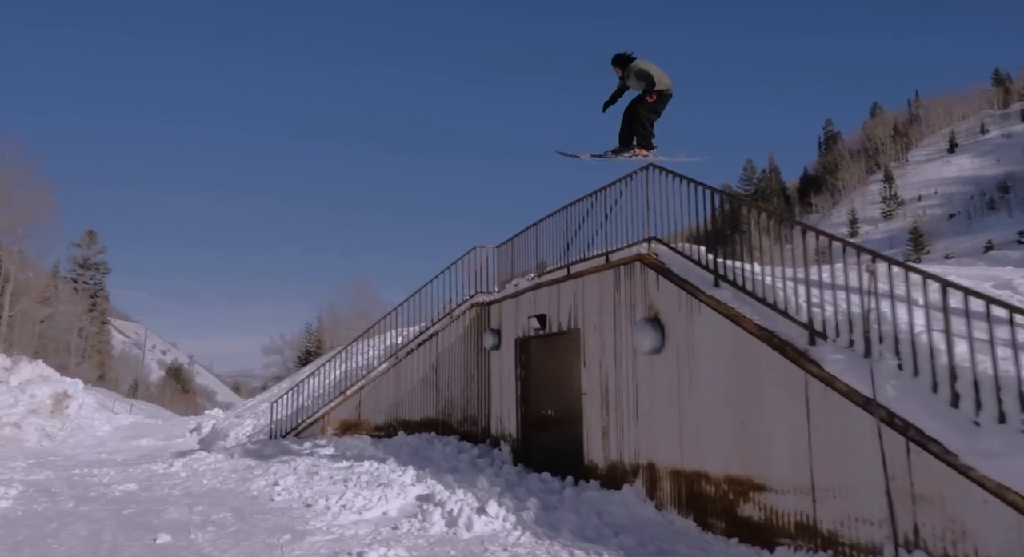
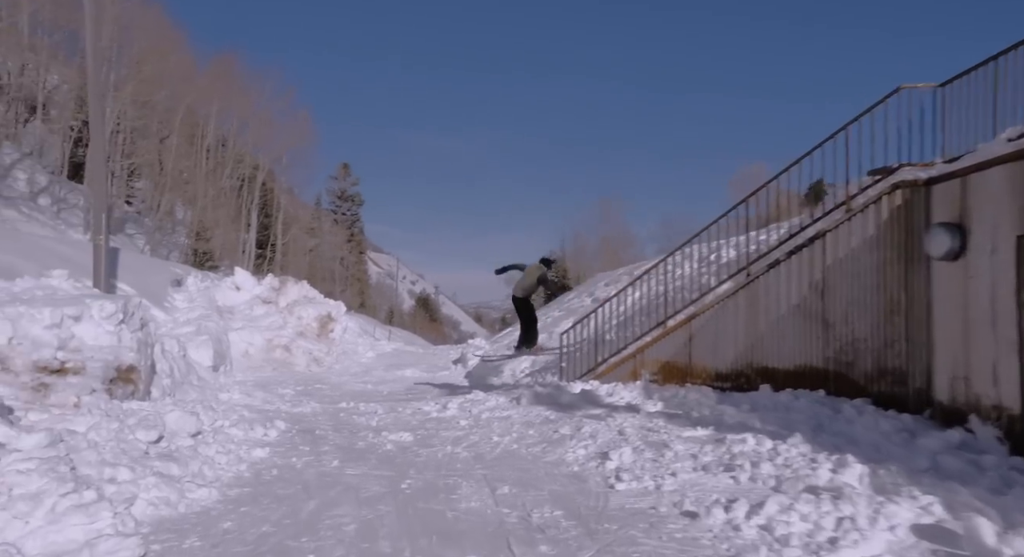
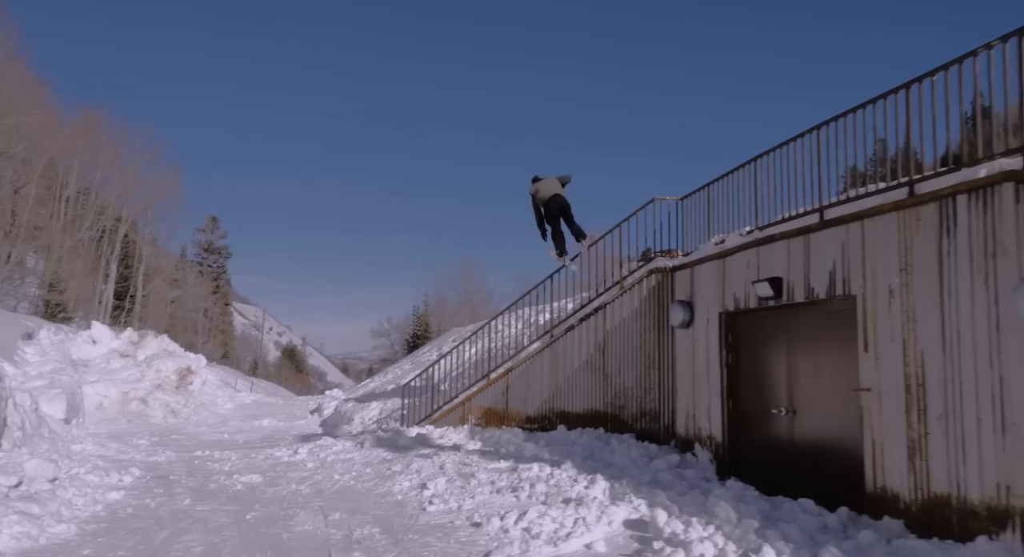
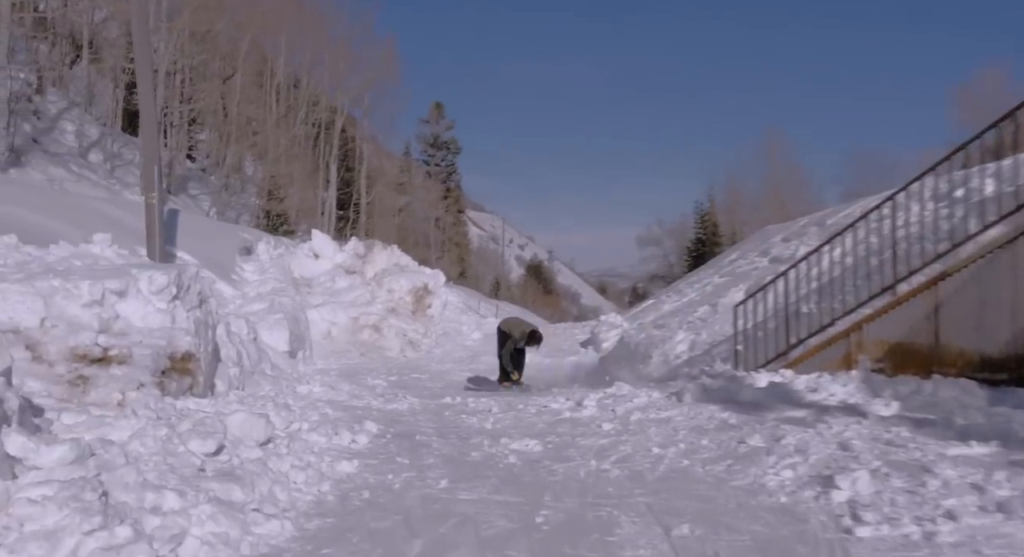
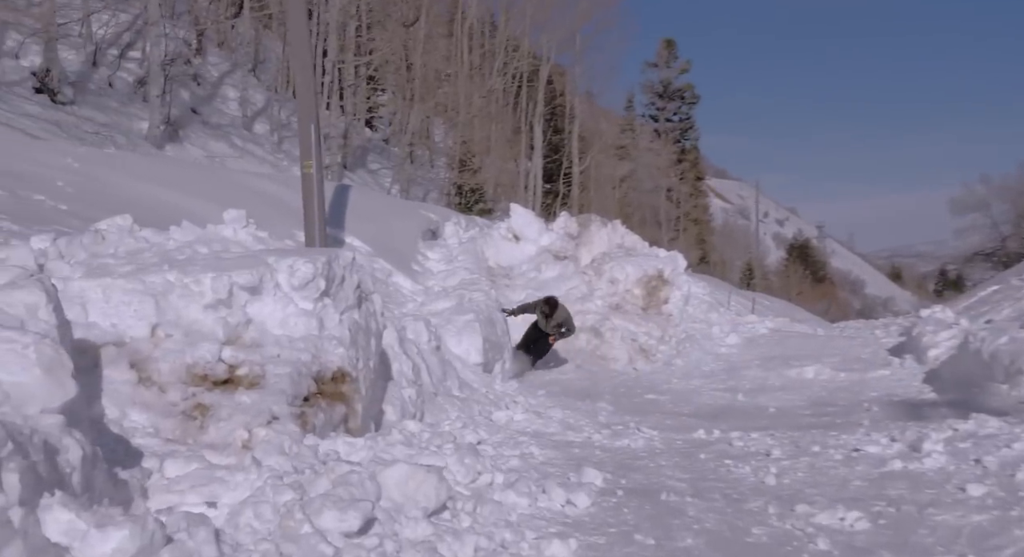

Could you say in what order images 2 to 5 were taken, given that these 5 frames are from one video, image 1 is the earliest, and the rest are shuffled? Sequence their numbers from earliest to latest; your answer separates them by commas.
3, 2, 4, 5
